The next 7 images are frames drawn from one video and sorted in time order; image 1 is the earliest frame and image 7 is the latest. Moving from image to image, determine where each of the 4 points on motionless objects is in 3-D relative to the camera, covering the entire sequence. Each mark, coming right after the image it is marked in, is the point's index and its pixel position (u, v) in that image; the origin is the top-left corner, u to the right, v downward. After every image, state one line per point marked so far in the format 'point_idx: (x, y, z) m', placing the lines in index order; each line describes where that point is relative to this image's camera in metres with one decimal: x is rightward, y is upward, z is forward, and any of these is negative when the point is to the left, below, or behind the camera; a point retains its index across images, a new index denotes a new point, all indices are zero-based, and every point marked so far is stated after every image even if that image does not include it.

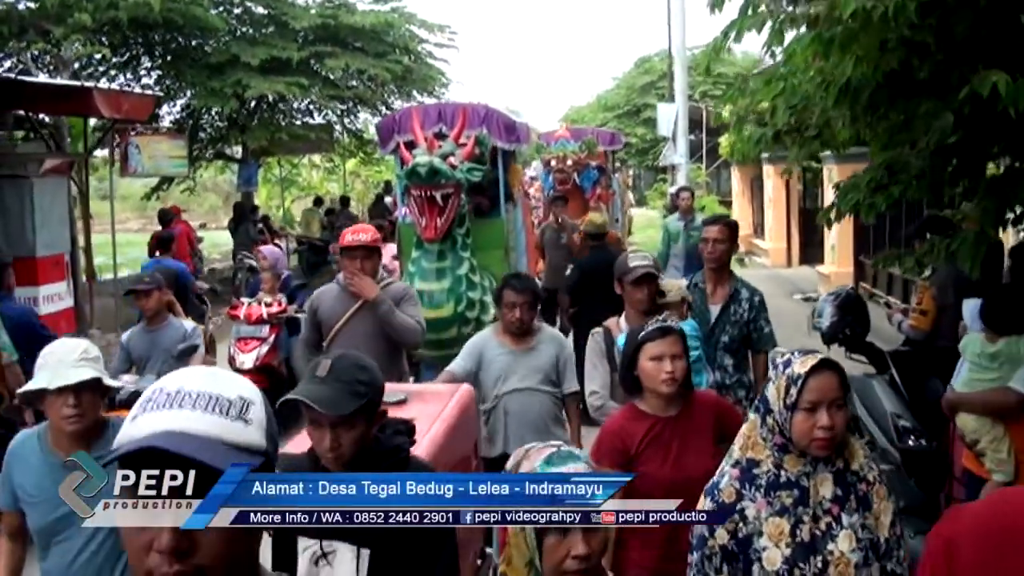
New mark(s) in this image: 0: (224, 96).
0: (-4.0, +2.7, +15.4) m
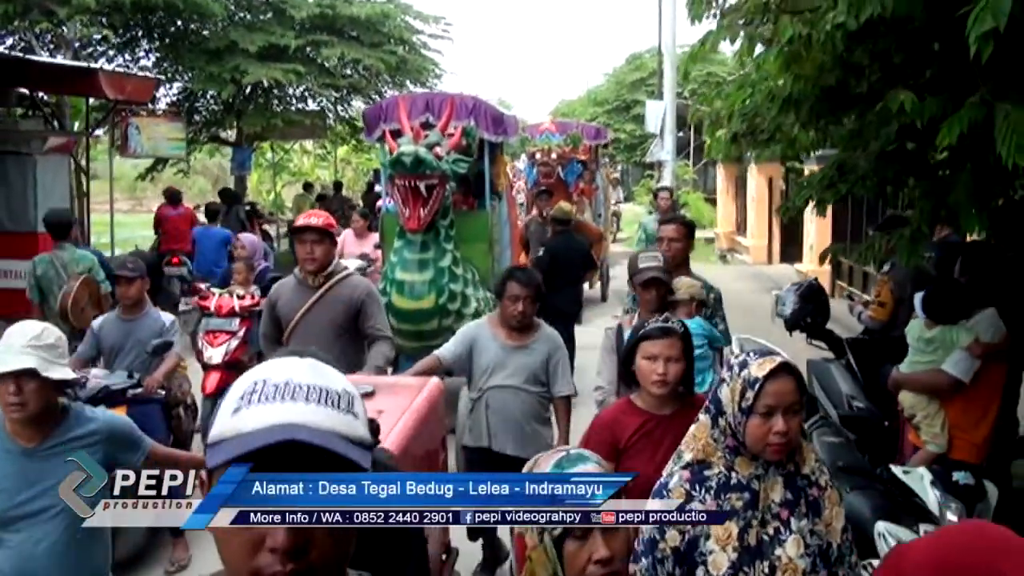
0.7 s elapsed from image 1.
0: (-4.2, +3.0, +15.7) m
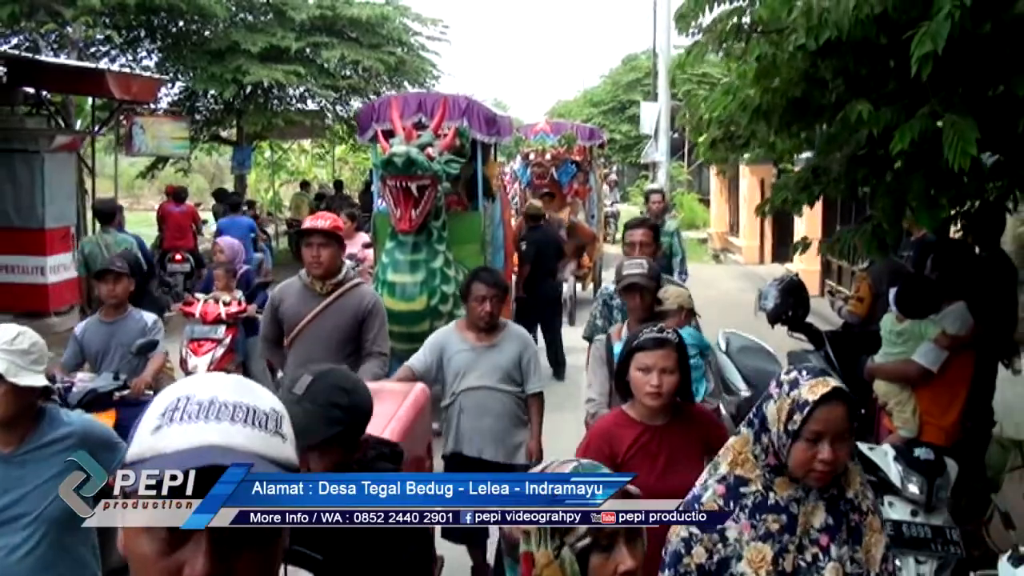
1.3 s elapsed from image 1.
0: (-4.2, +3.0, +15.9) m
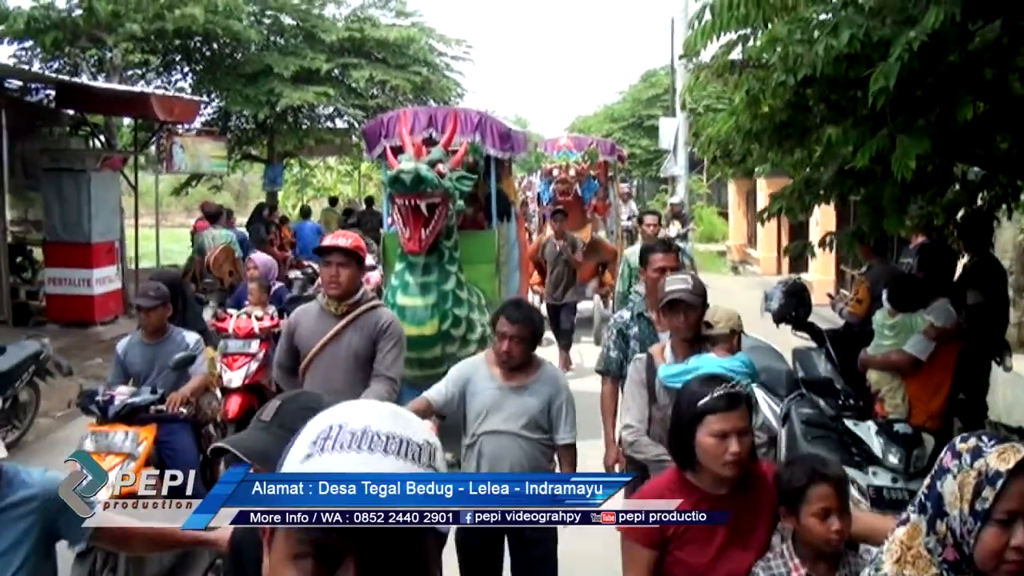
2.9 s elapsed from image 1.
0: (-3.9, +2.8, +16.5) m
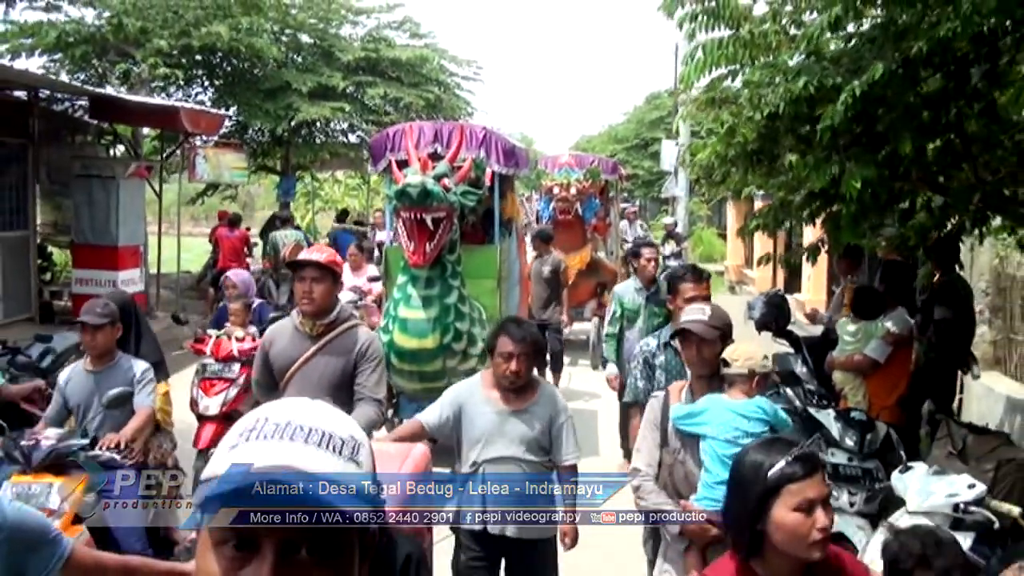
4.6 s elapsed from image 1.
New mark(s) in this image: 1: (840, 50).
0: (-3.8, +2.7, +17.2) m
1: (+1.3, +0.9, +4.2) m
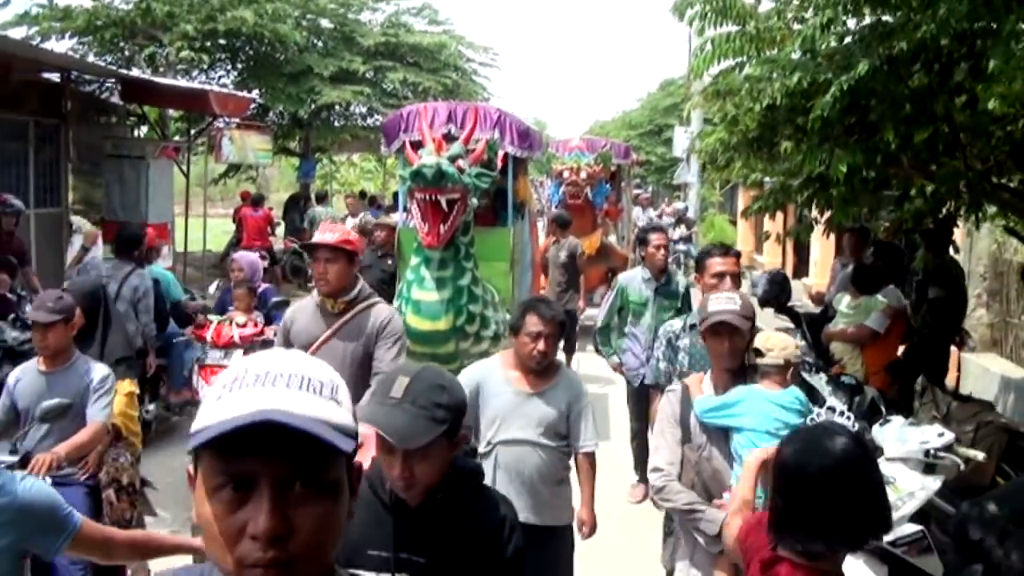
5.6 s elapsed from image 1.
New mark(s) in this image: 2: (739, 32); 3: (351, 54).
0: (-3.5, +3.1, +17.6) m
1: (+1.4, +1.0, +4.6) m
2: (+1.1, +1.3, +5.4) m
3: (-2.7, +4.0, +18.3) m
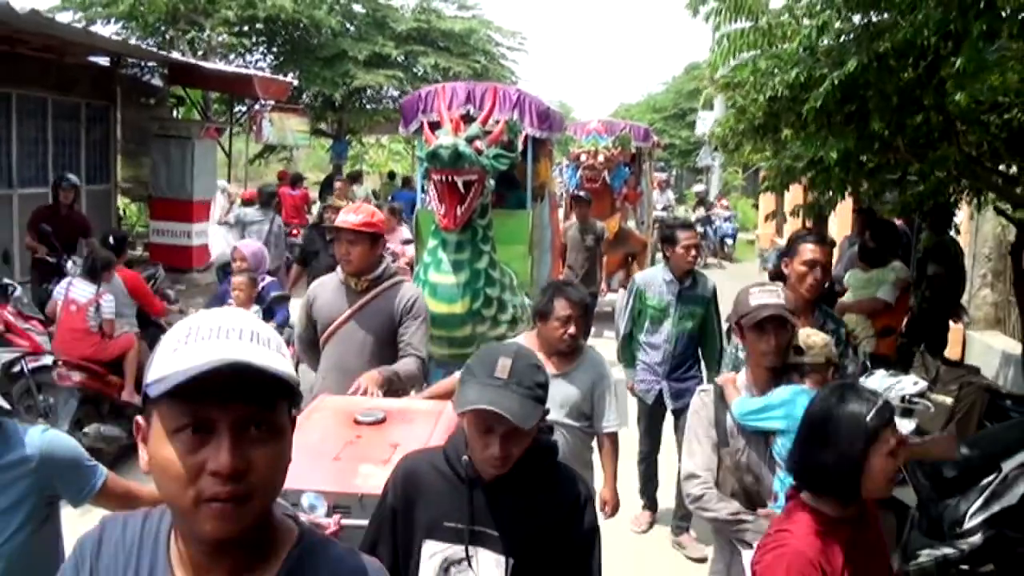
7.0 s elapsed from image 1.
0: (-3.0, +3.4, +18.2) m
1: (+1.5, +1.2, +5.2) m
2: (+1.3, +1.4, +6.0) m
3: (-2.3, +4.4, +18.9) m
